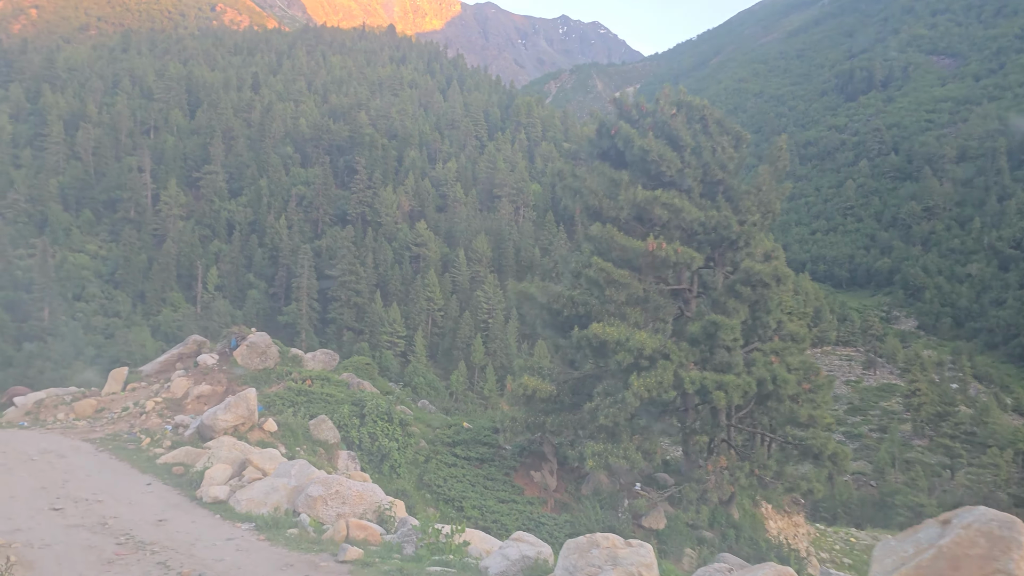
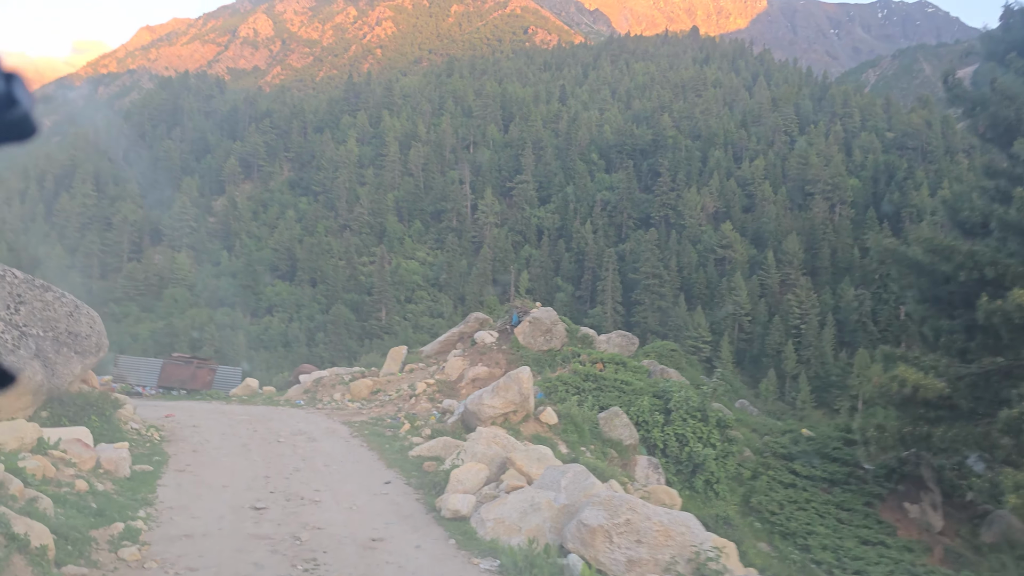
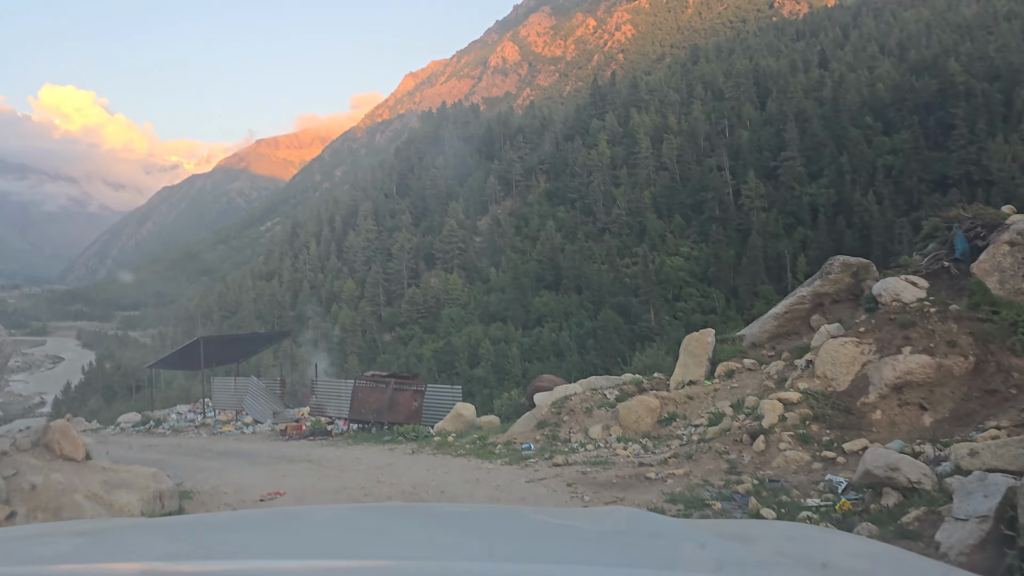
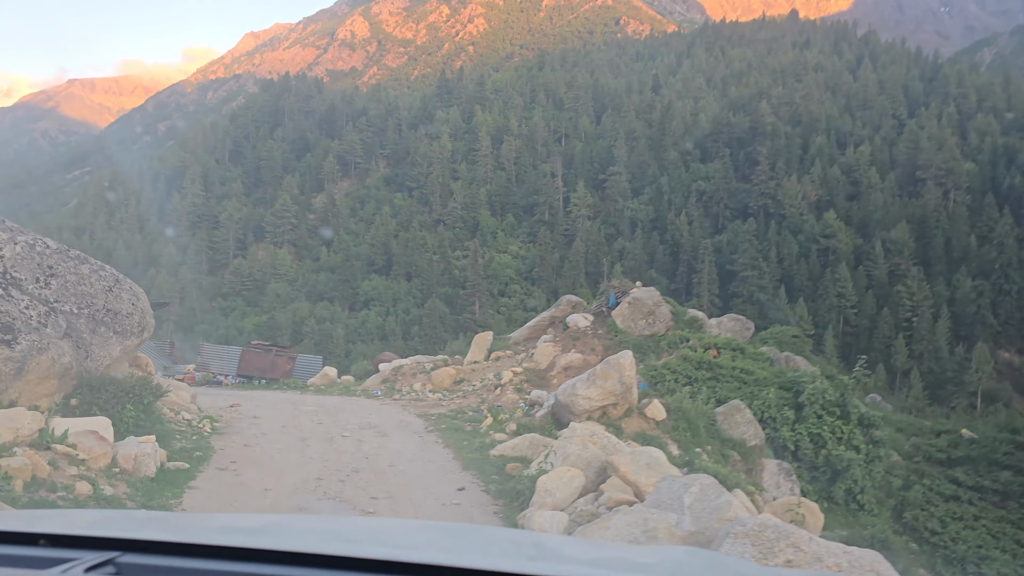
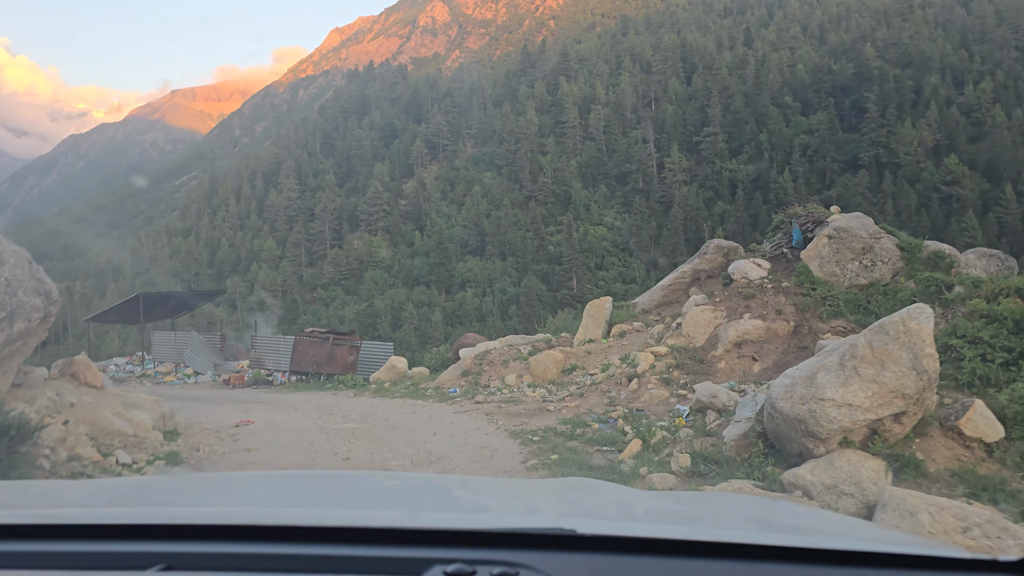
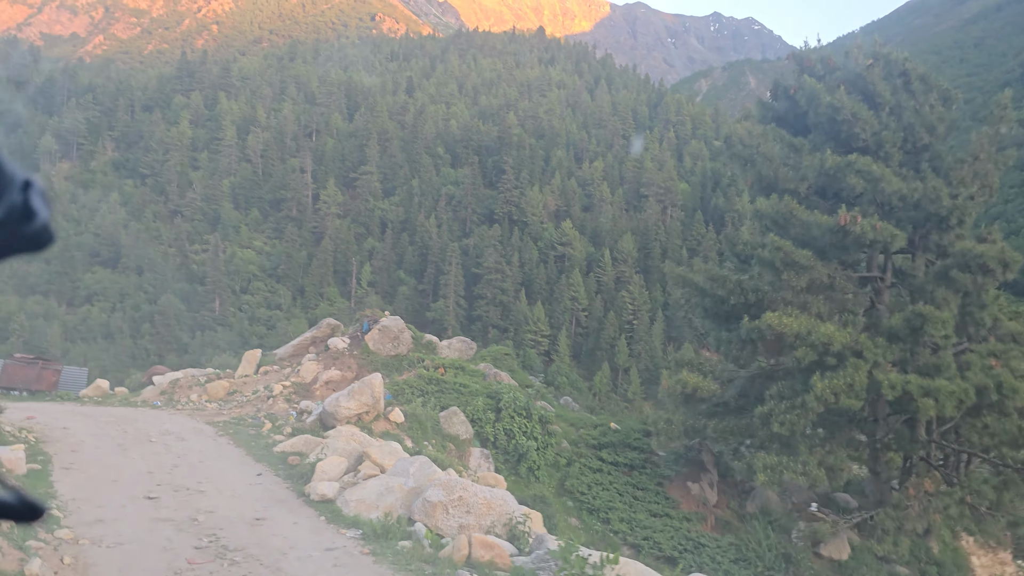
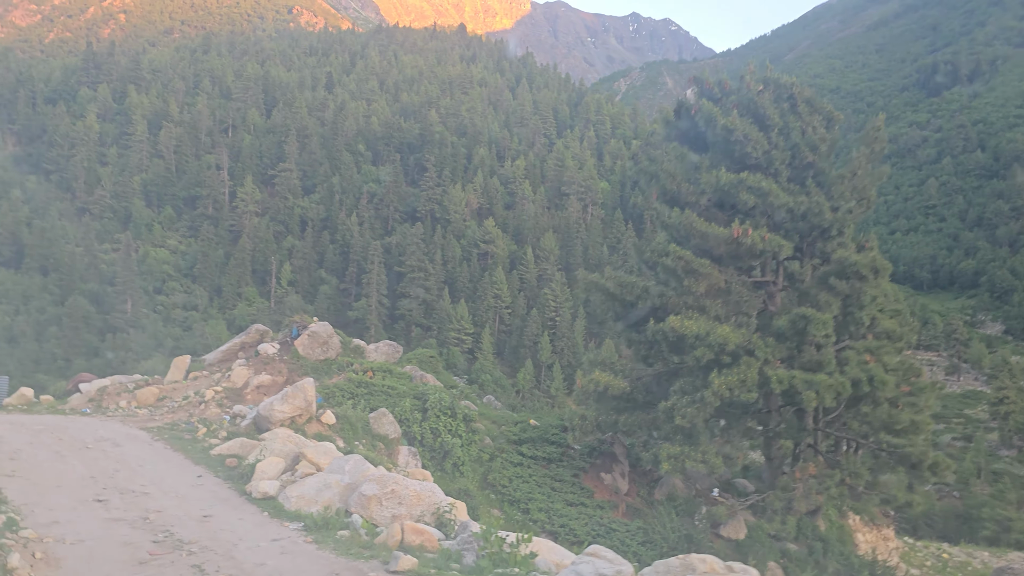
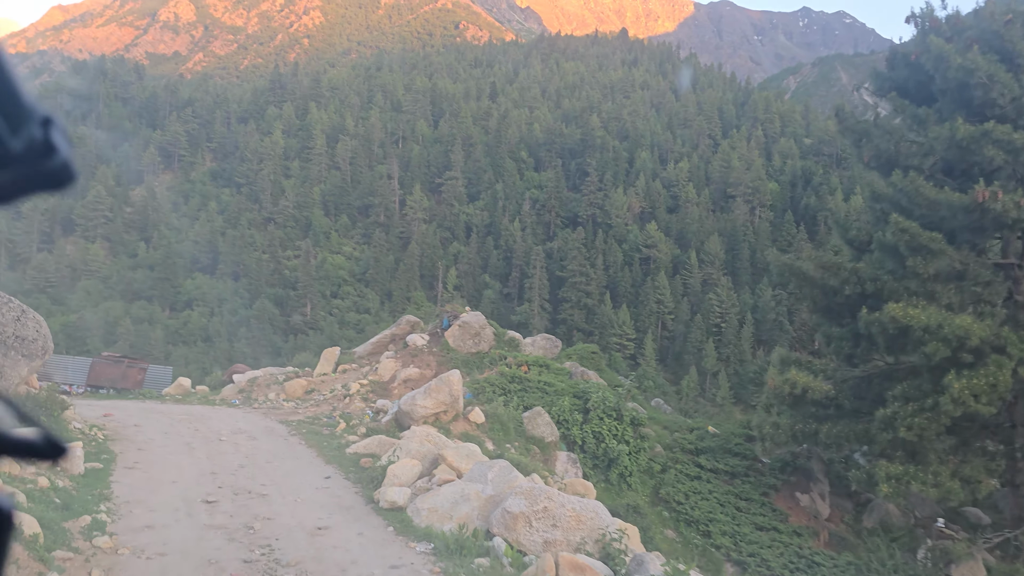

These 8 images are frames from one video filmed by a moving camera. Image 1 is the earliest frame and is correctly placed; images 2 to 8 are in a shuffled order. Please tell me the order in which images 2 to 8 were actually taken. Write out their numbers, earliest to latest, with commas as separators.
7, 6, 8, 2, 4, 5, 3
